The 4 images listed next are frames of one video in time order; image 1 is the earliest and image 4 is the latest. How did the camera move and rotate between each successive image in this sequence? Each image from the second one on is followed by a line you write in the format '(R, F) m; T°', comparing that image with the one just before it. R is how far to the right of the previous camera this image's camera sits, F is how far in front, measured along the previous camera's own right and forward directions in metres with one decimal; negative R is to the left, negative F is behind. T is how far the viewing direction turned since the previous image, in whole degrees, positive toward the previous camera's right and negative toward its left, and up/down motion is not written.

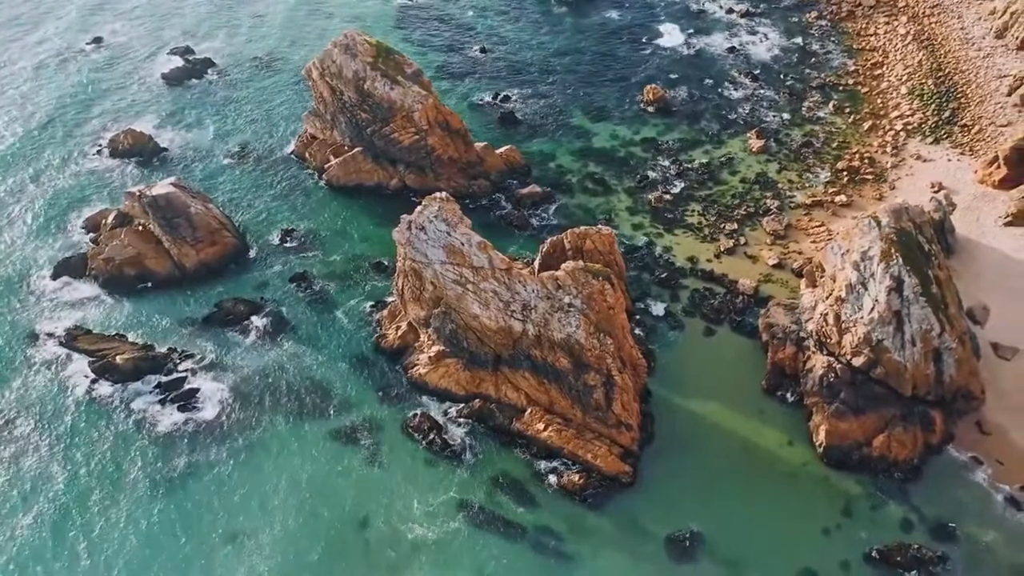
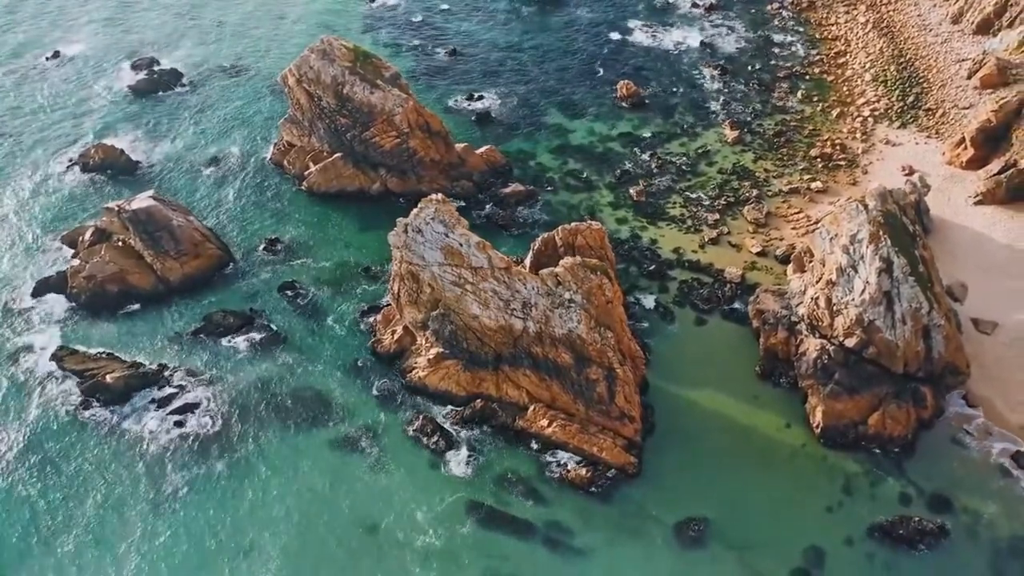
(-1.8, -0.1) m; +3°
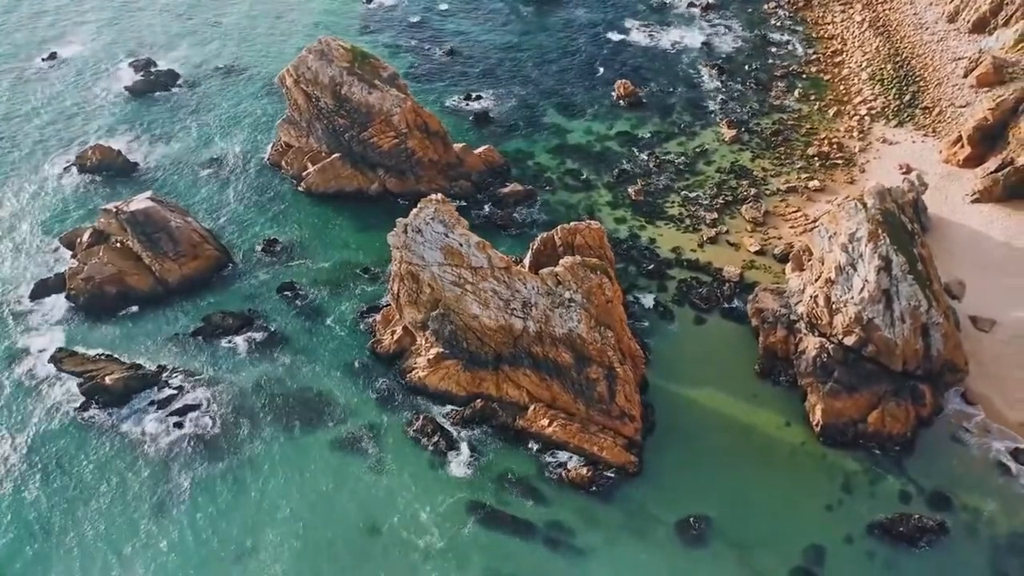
(-0.2, 0.0) m; 0°
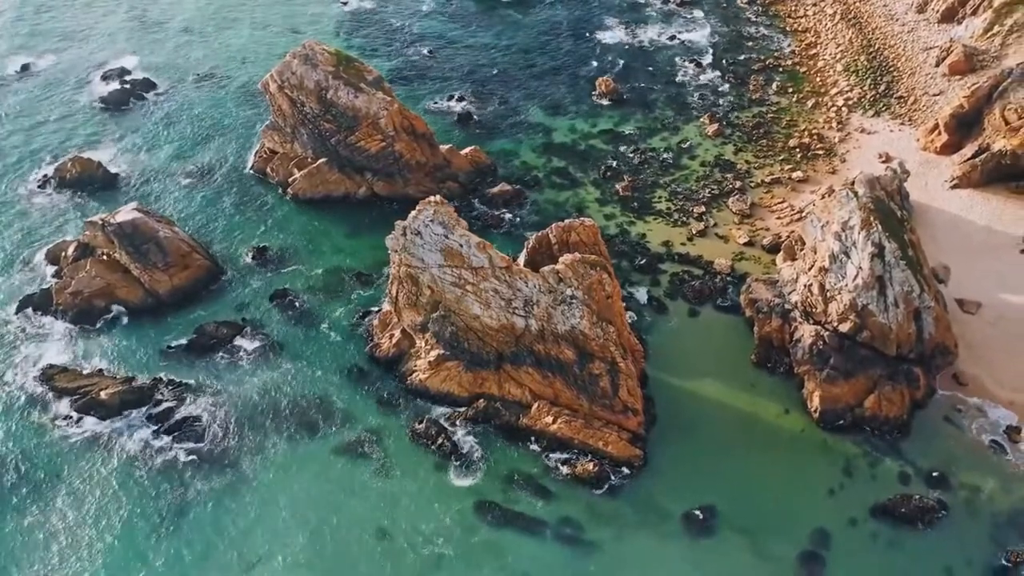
(-1.4, -0.1) m; +2°
